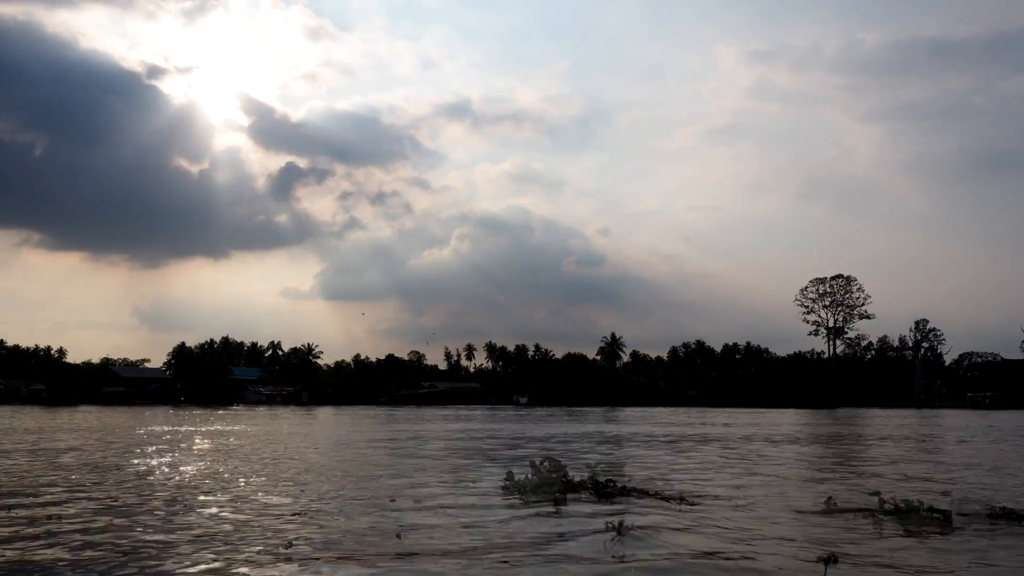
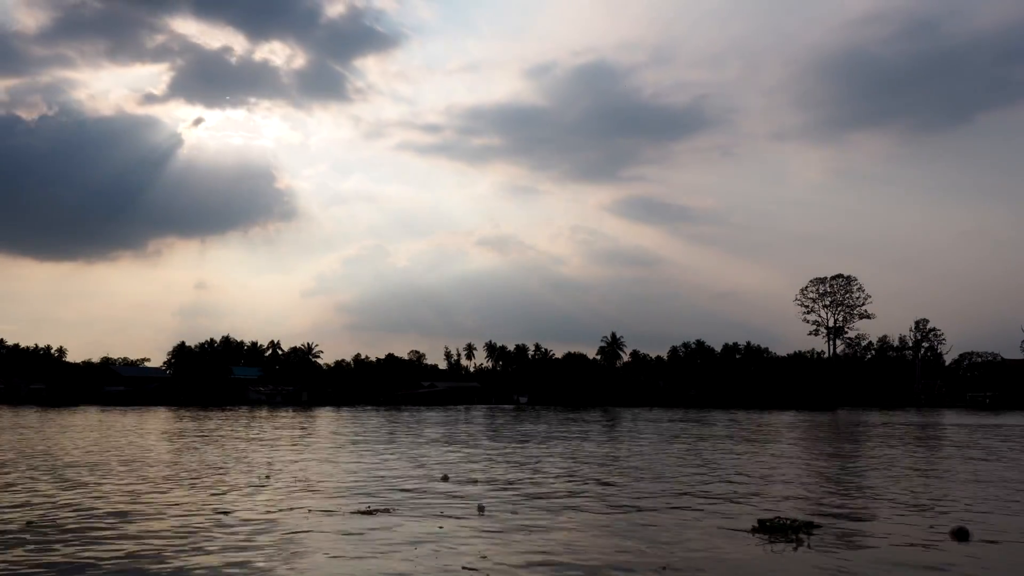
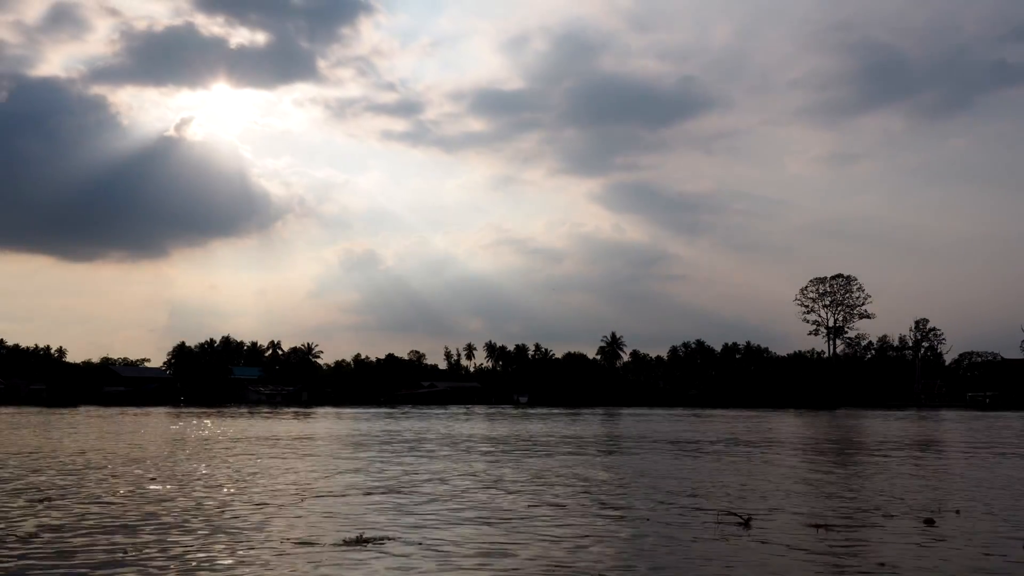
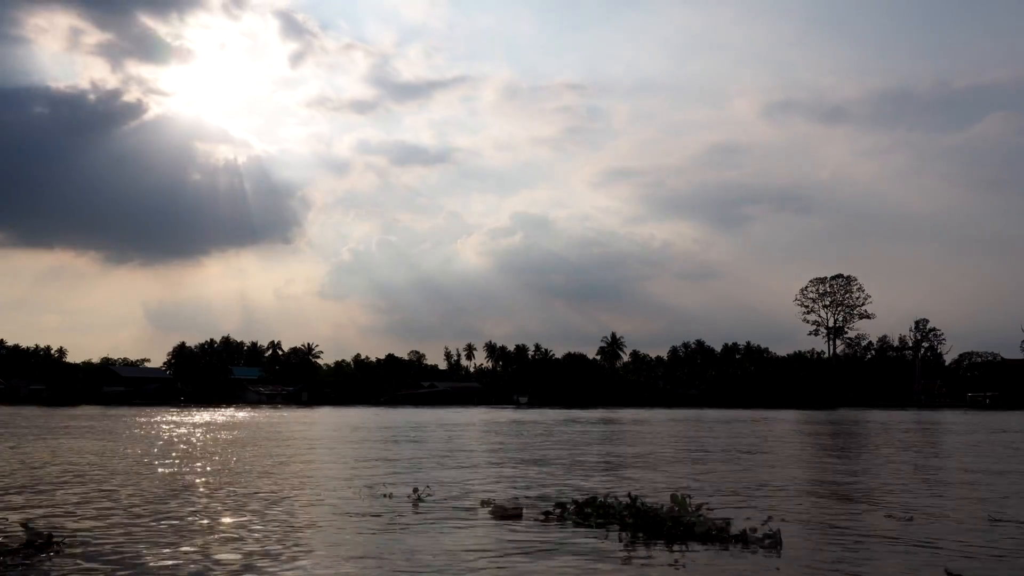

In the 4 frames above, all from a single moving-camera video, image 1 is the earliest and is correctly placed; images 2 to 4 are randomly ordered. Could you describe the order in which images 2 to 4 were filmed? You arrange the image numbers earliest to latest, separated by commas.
4, 3, 2
